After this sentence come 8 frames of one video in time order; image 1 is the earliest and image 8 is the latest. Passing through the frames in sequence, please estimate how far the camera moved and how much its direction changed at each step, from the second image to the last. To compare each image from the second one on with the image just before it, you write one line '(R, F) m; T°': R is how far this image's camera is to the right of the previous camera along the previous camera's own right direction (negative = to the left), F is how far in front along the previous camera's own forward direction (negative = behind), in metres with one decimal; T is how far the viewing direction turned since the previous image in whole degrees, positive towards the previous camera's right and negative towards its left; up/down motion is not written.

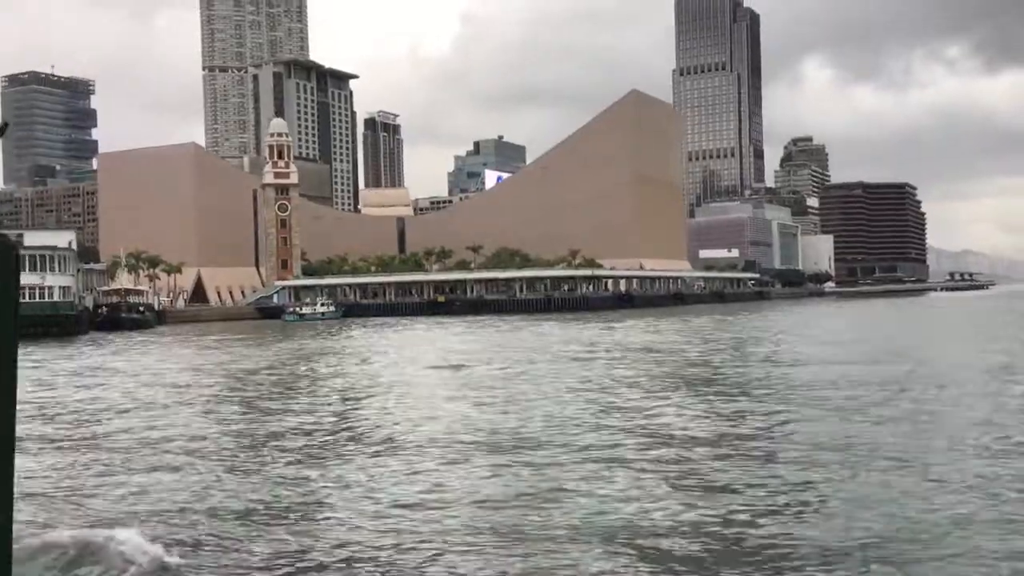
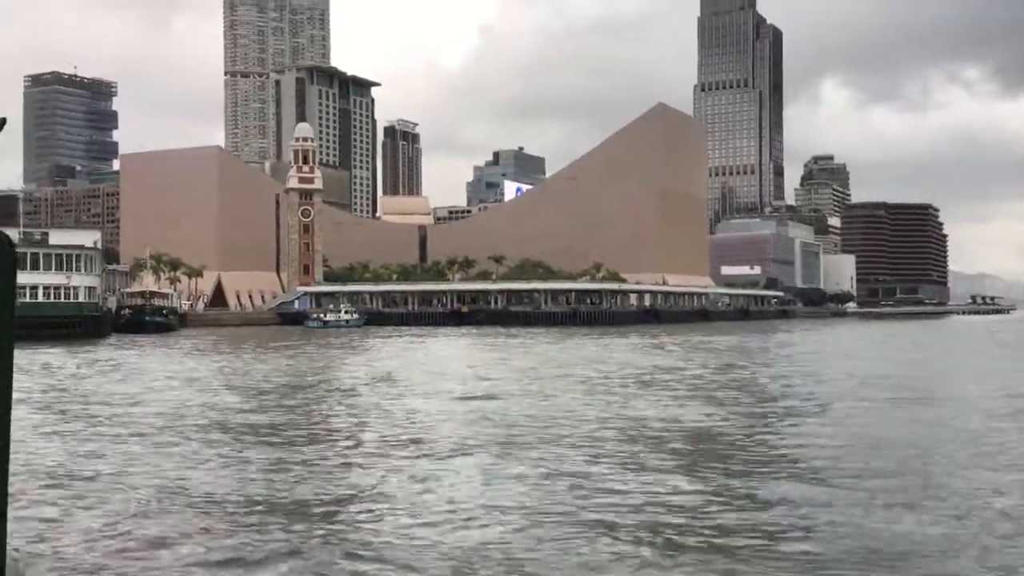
(-0.6, +0.8) m; -1°
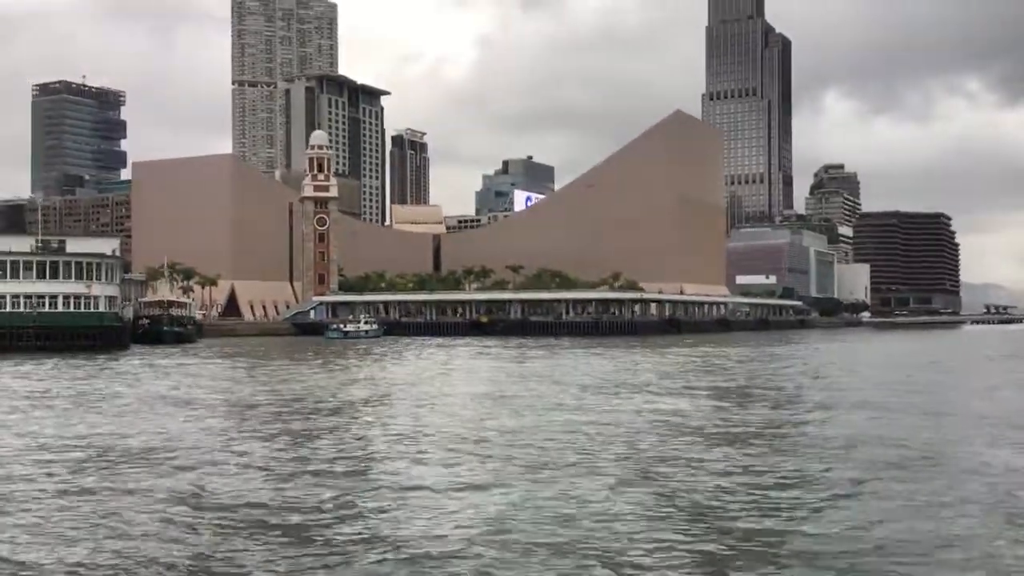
(-0.8, +1.1) m; 0°
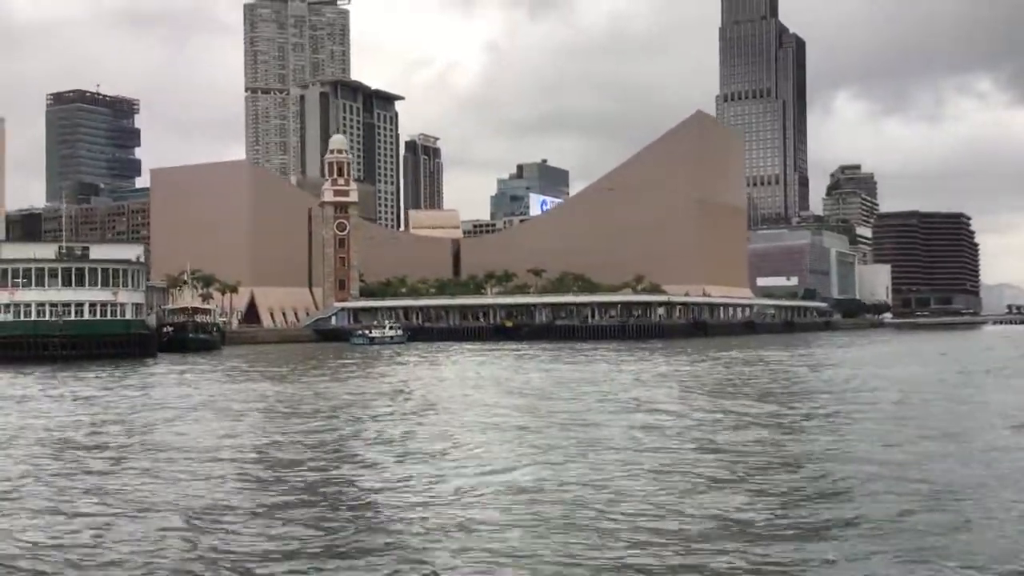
(-0.7, +0.9) m; -1°
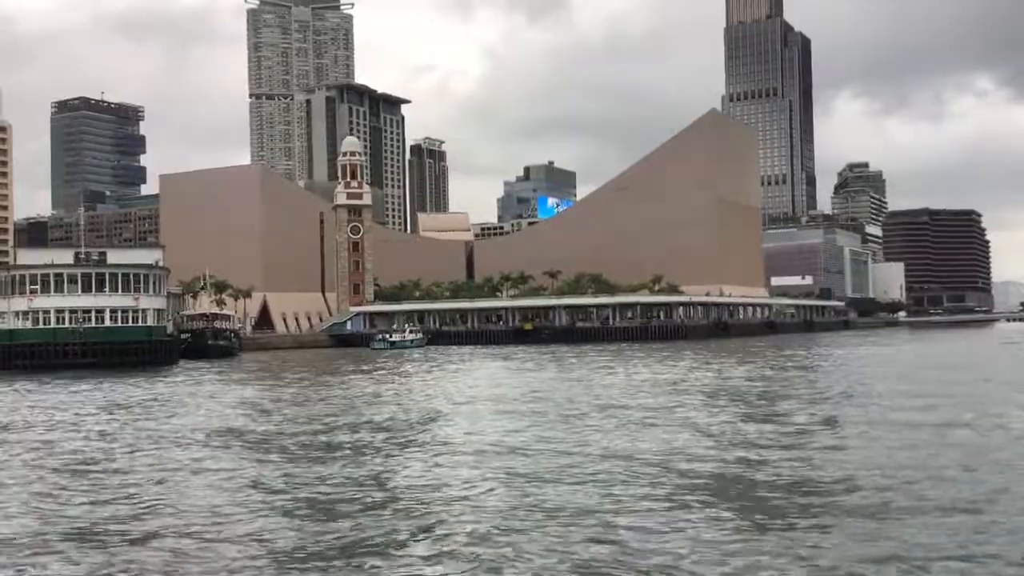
(-0.8, +1.0) m; 0°
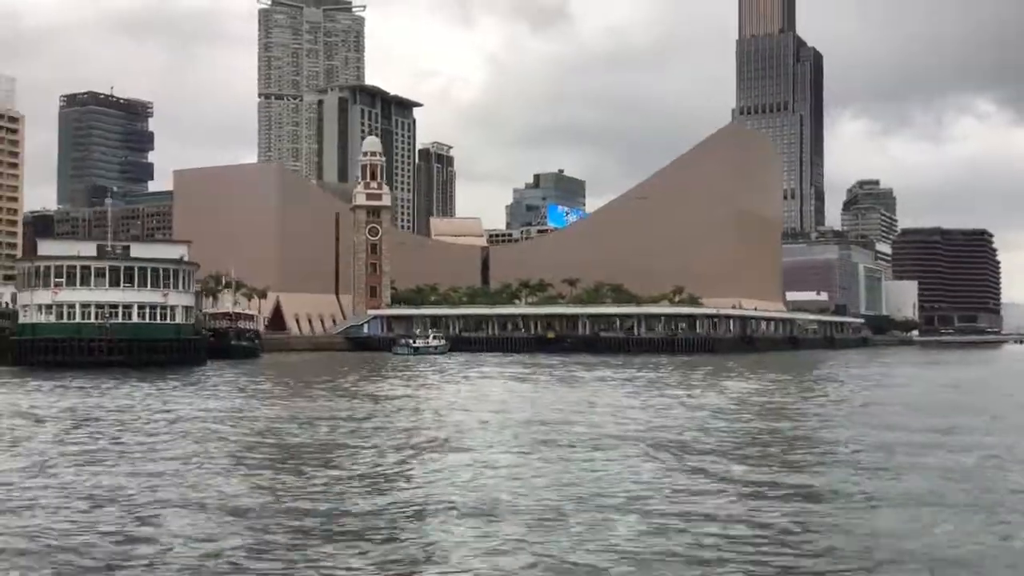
(-1.2, +1.4) m; 0°
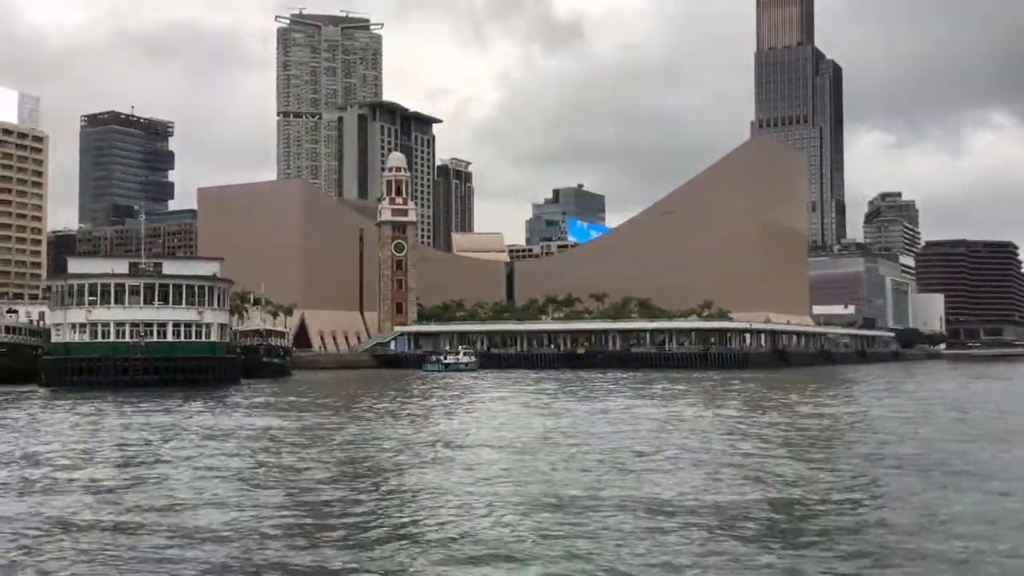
(-0.6, +0.8) m; -1°
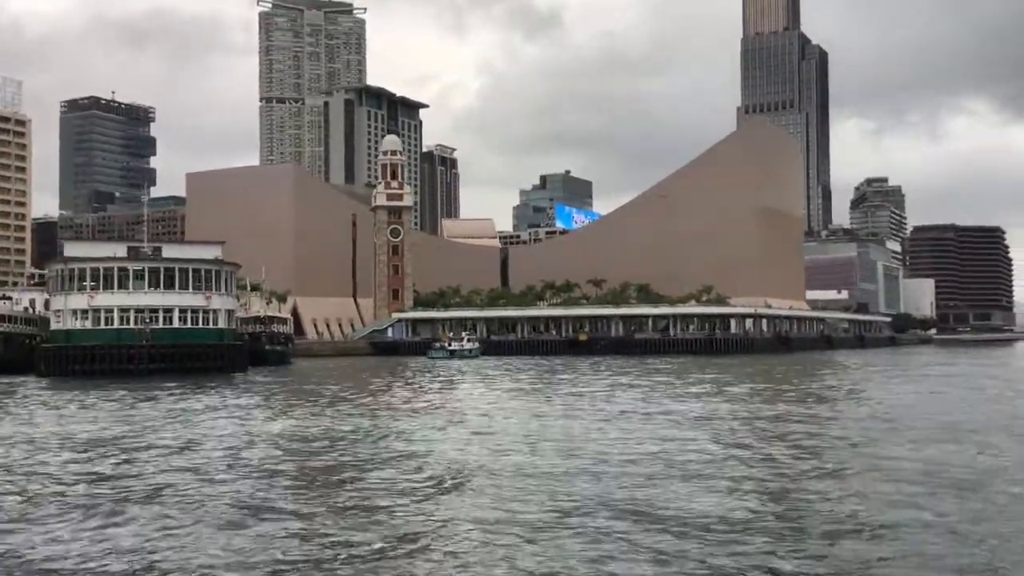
(-0.9, +1.2) m; +1°
